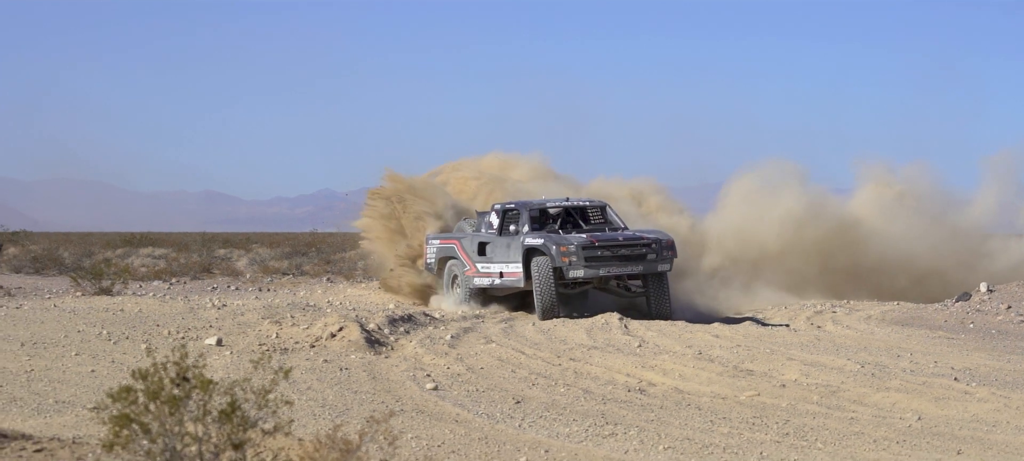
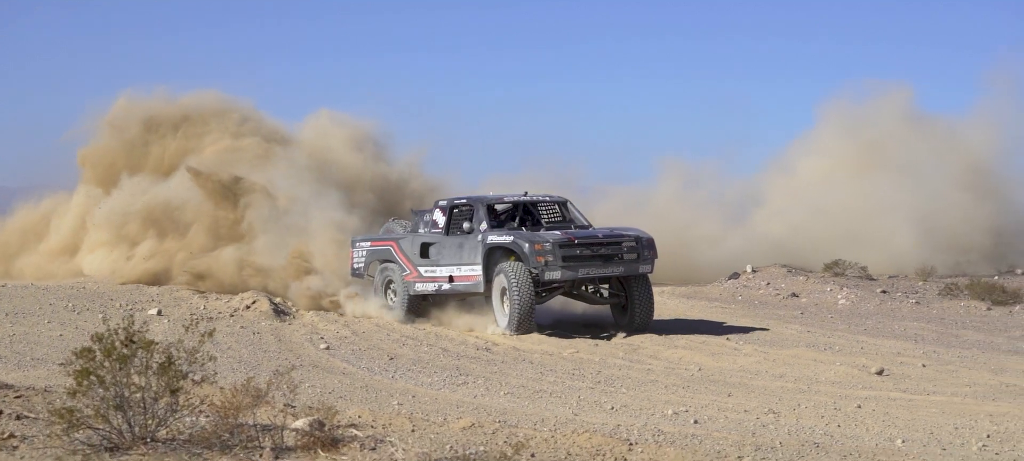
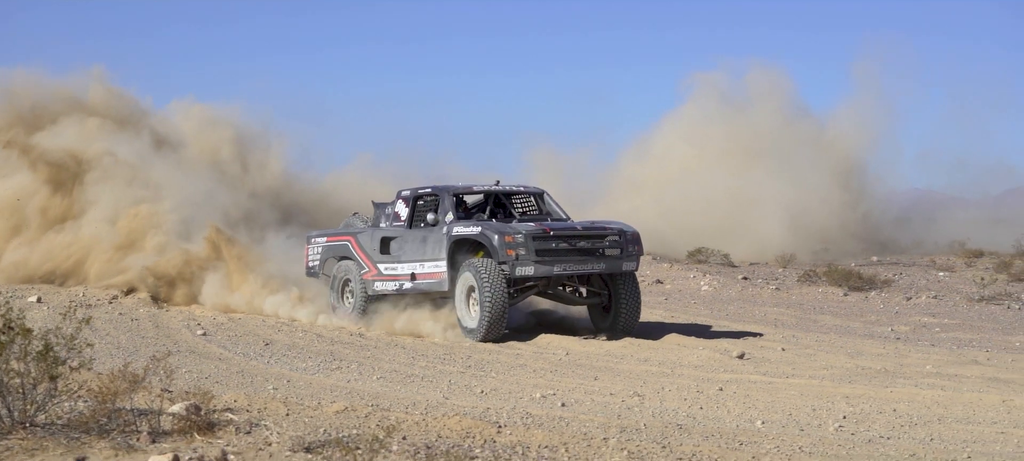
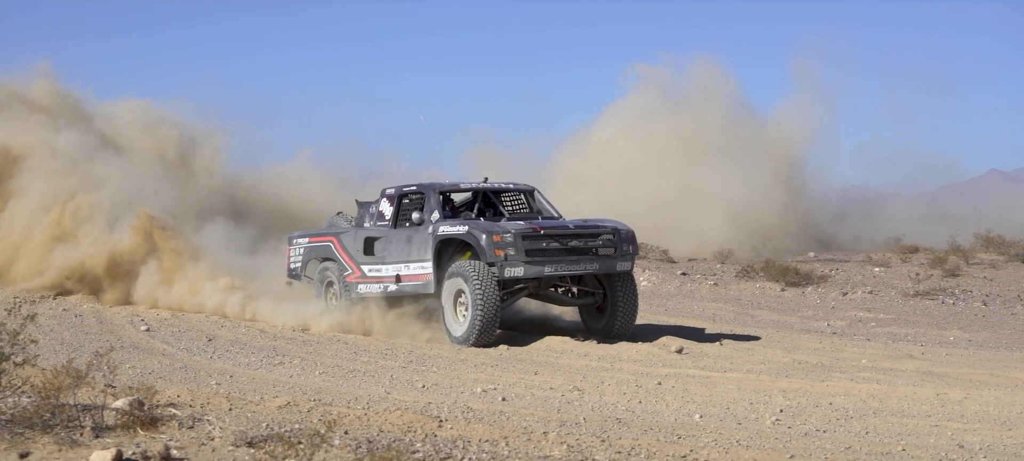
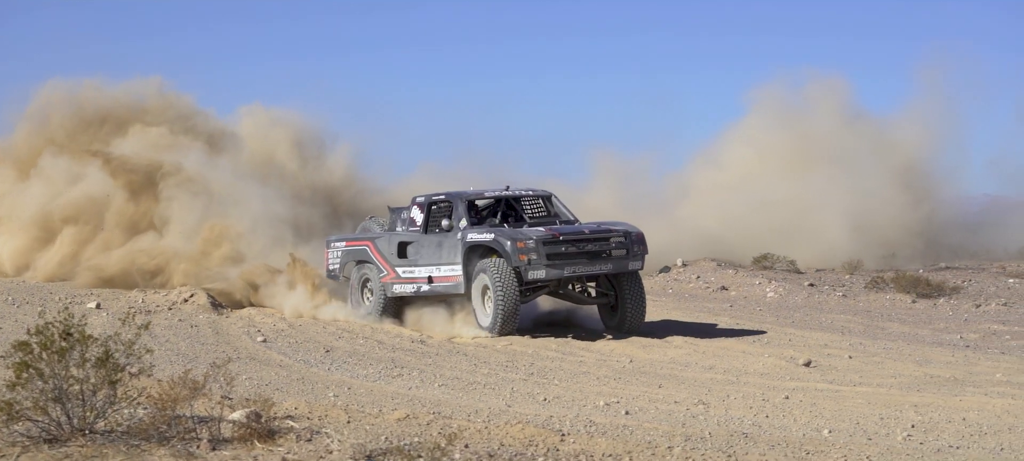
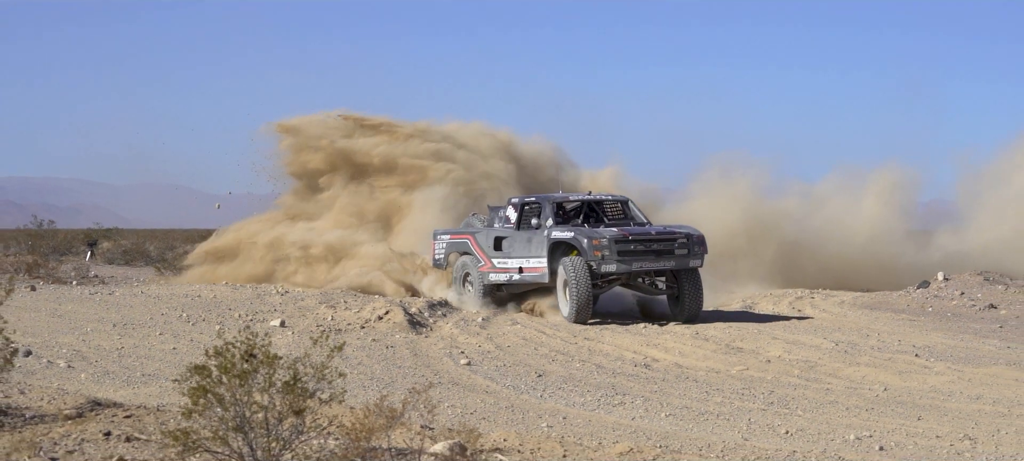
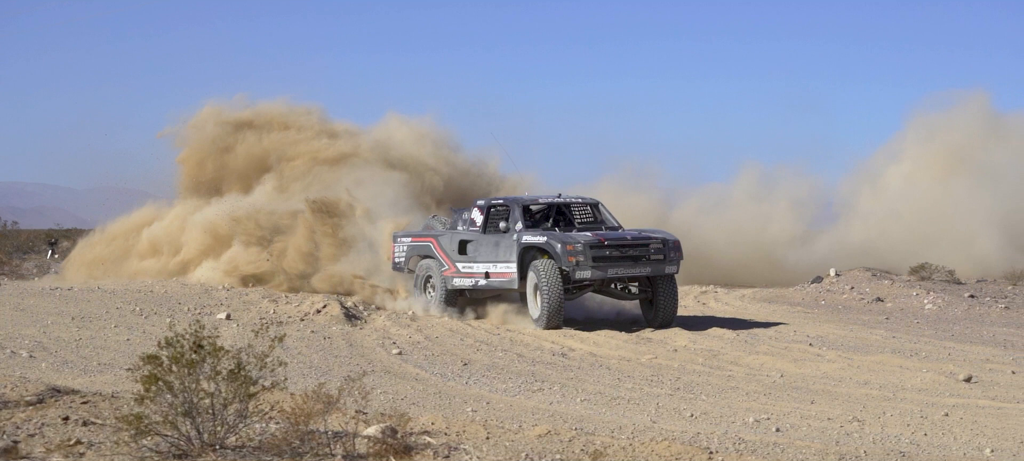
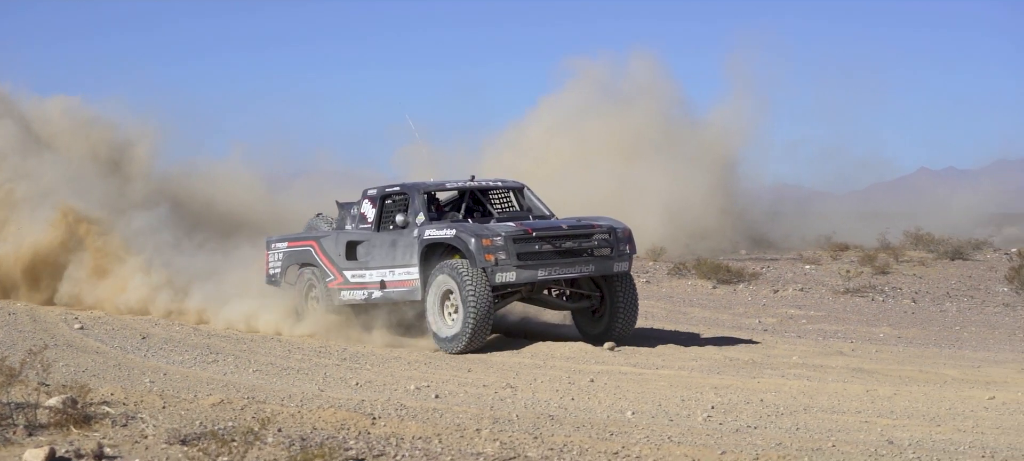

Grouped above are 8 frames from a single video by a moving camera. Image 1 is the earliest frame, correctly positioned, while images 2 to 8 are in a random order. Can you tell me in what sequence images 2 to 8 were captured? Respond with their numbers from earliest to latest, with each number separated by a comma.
6, 7, 2, 5, 3, 4, 8
